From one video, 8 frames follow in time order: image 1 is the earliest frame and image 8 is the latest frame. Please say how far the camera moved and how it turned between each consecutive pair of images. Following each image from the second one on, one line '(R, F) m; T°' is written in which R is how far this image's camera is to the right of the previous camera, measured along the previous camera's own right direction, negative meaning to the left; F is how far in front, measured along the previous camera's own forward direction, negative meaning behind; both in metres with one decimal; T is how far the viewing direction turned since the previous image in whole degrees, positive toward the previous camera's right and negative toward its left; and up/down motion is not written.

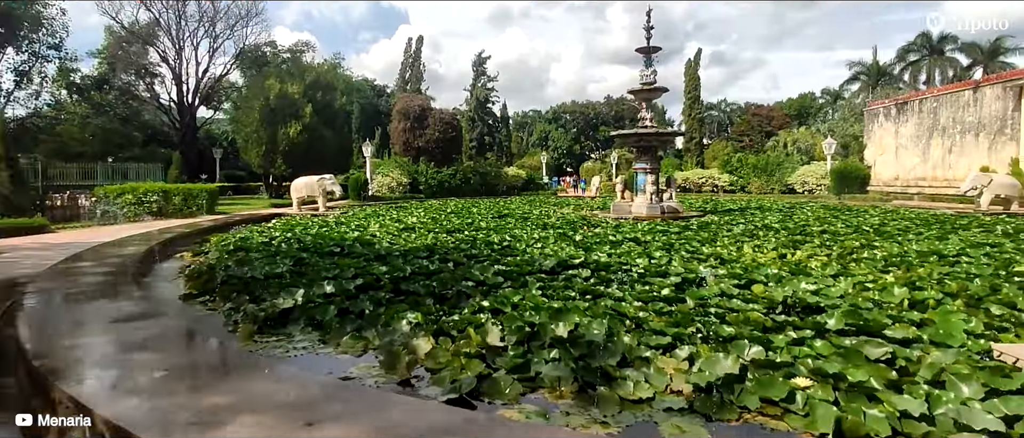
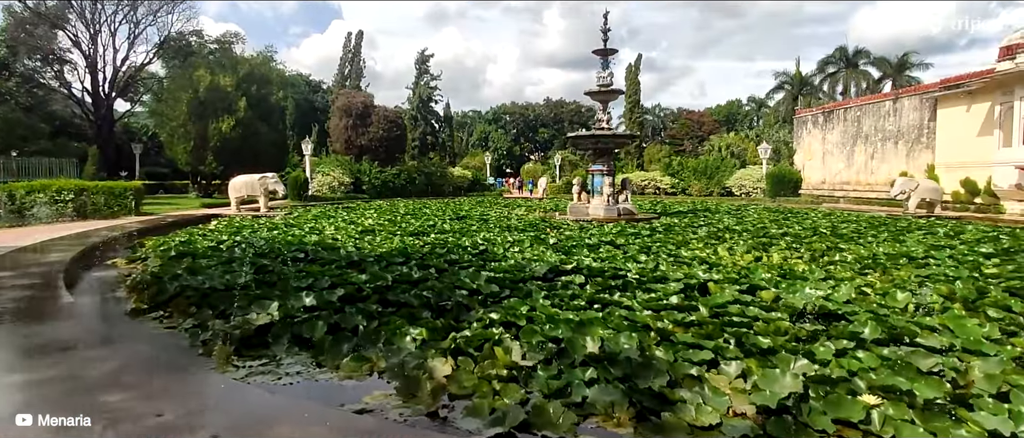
(-0.5, +0.3) m; +7°
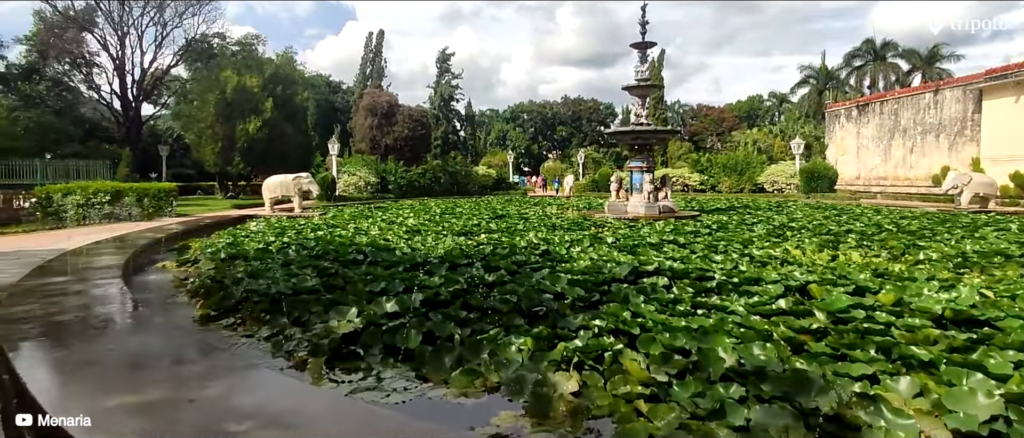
(-0.5, +0.3) m; -1°
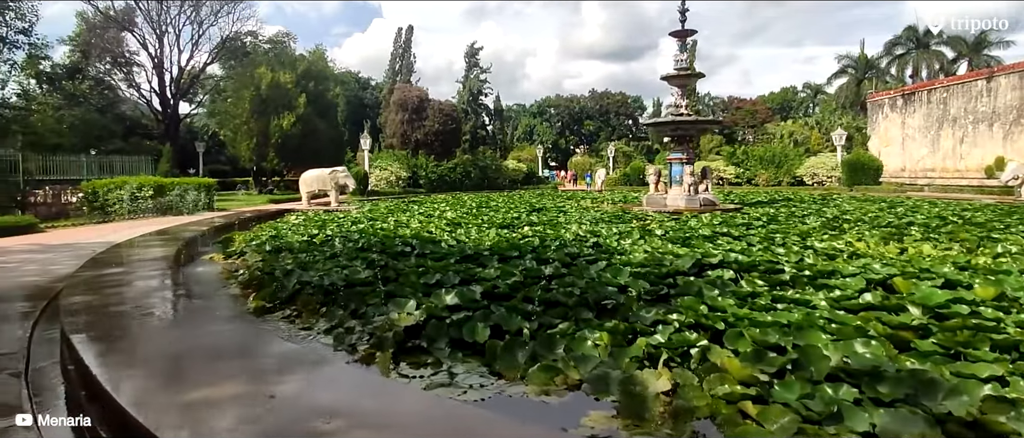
(-0.2, +0.2) m; -3°
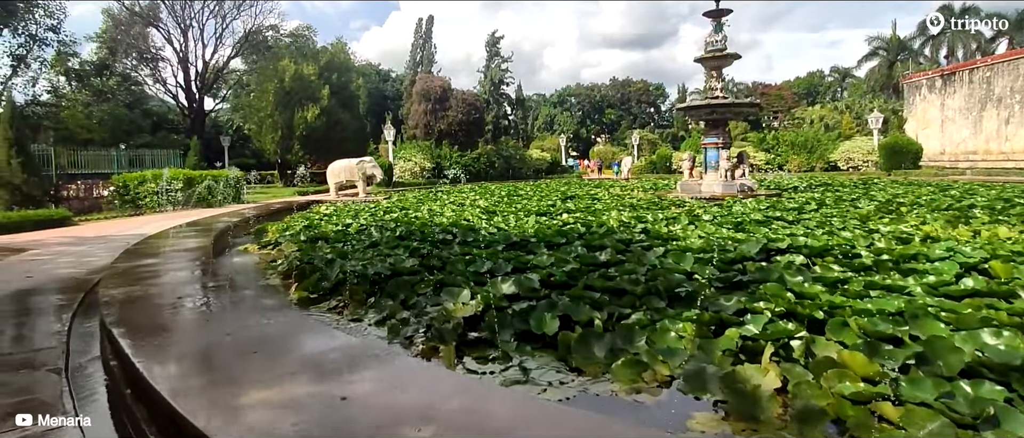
(-0.2, +0.3) m; -2°
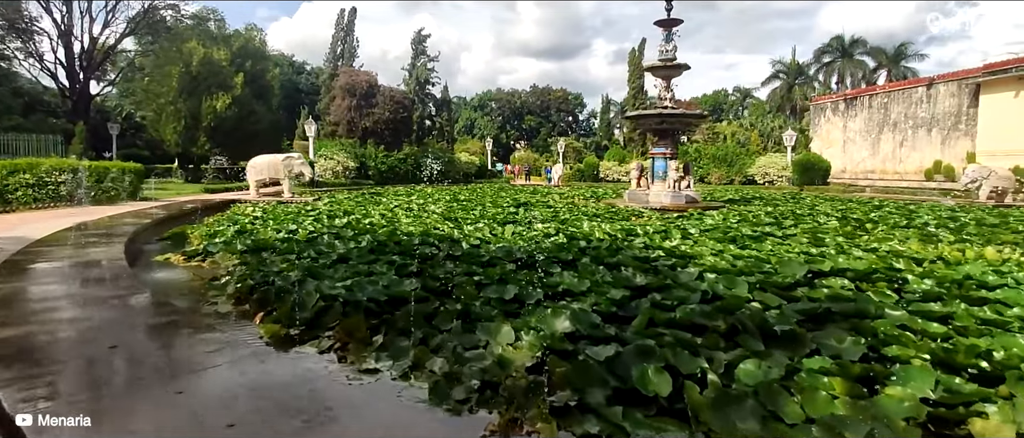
(-0.7, +0.8) m; +9°
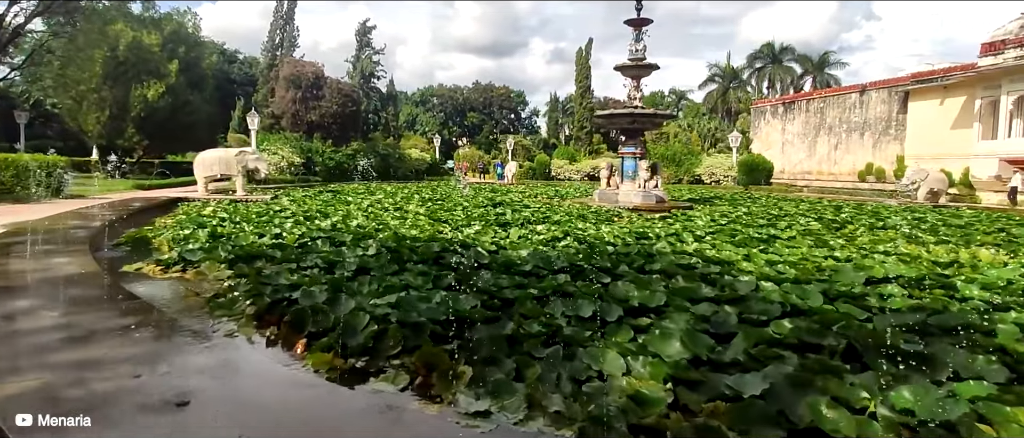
(-0.7, +0.4) m; +6°
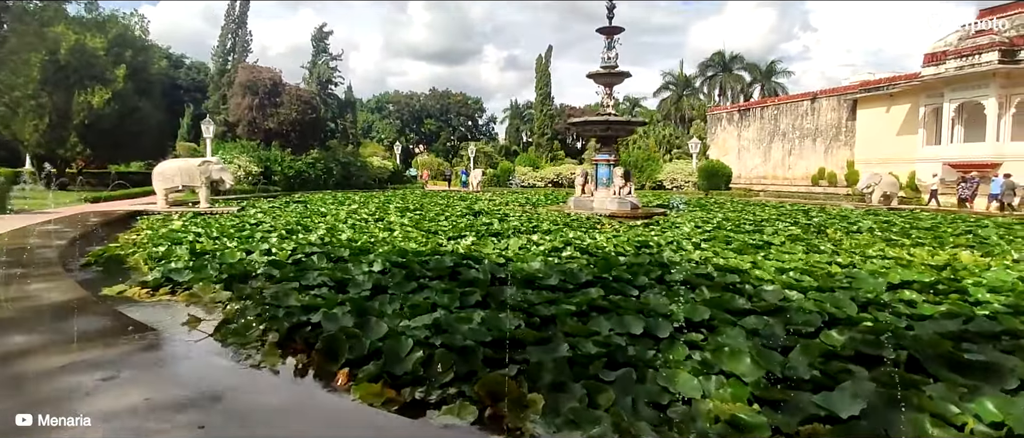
(-0.4, +0.2) m; +5°
